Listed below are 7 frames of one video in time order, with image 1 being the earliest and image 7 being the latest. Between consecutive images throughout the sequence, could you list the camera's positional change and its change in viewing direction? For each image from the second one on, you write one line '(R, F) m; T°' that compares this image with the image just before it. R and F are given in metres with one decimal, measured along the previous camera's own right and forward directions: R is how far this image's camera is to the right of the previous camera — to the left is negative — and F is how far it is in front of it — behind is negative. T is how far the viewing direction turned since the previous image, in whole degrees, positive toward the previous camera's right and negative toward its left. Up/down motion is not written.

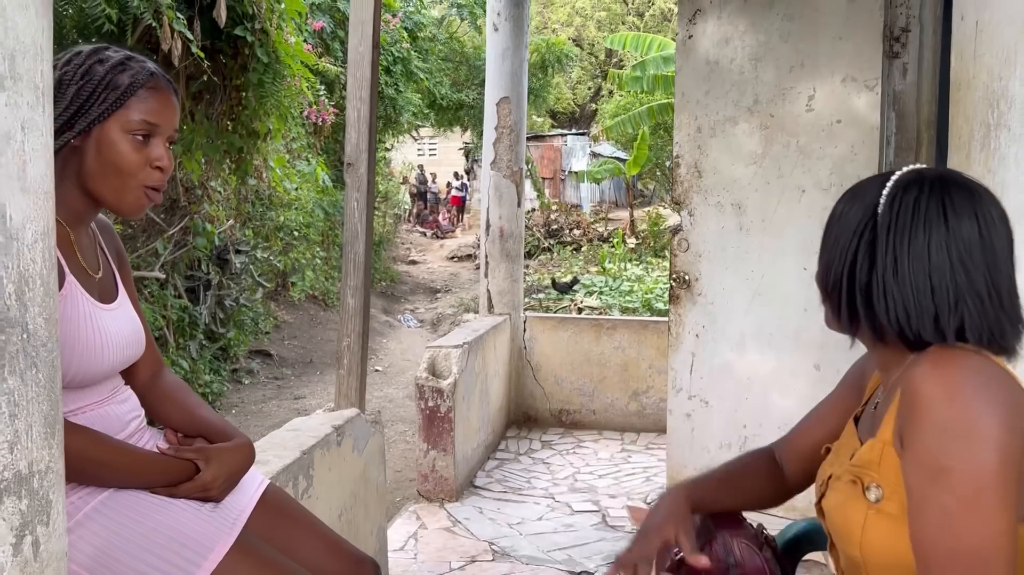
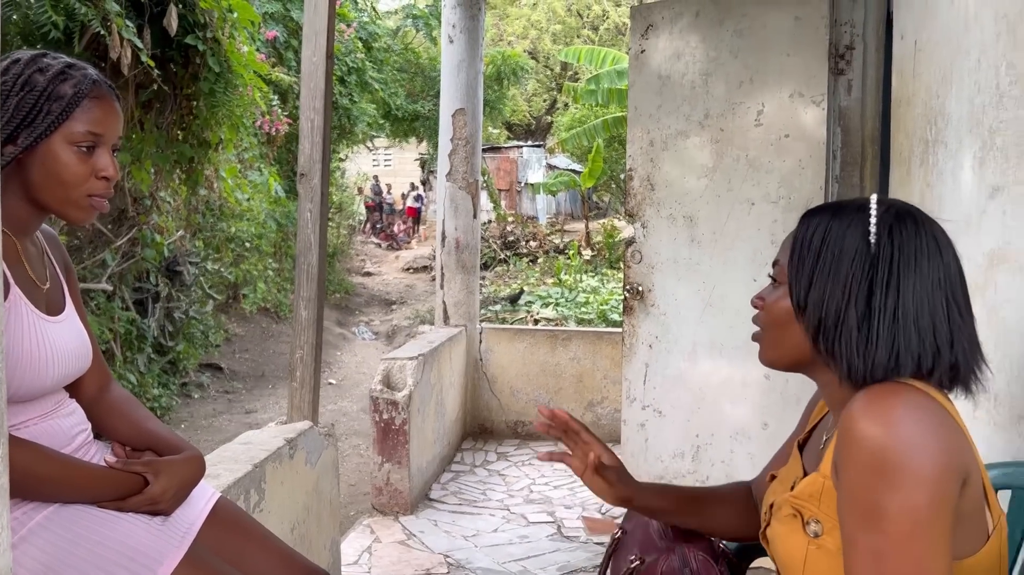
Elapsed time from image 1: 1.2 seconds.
(0.0, 0.0) m; +3°
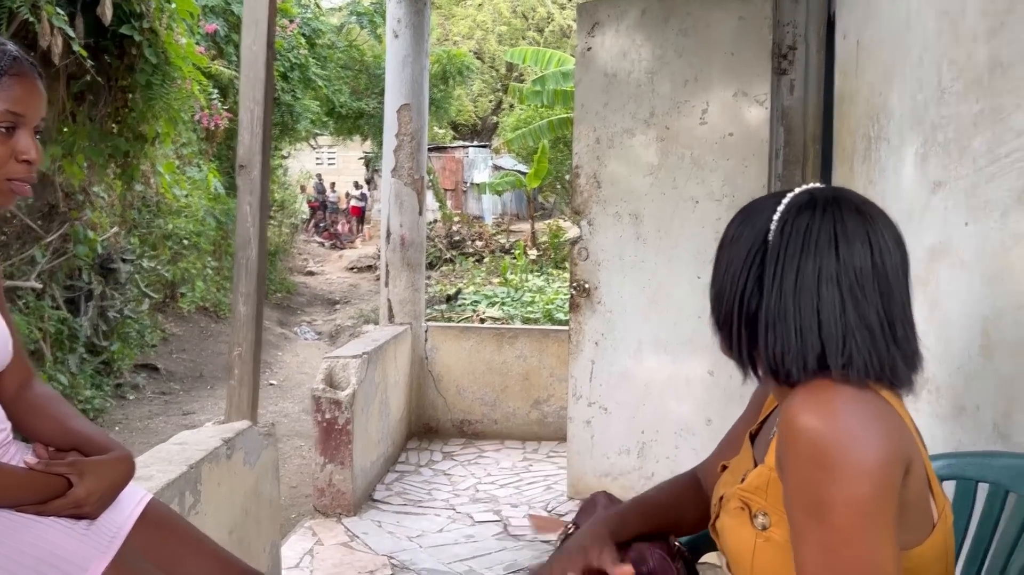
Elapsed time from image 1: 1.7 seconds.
(0.0, 0.0) m; +4°
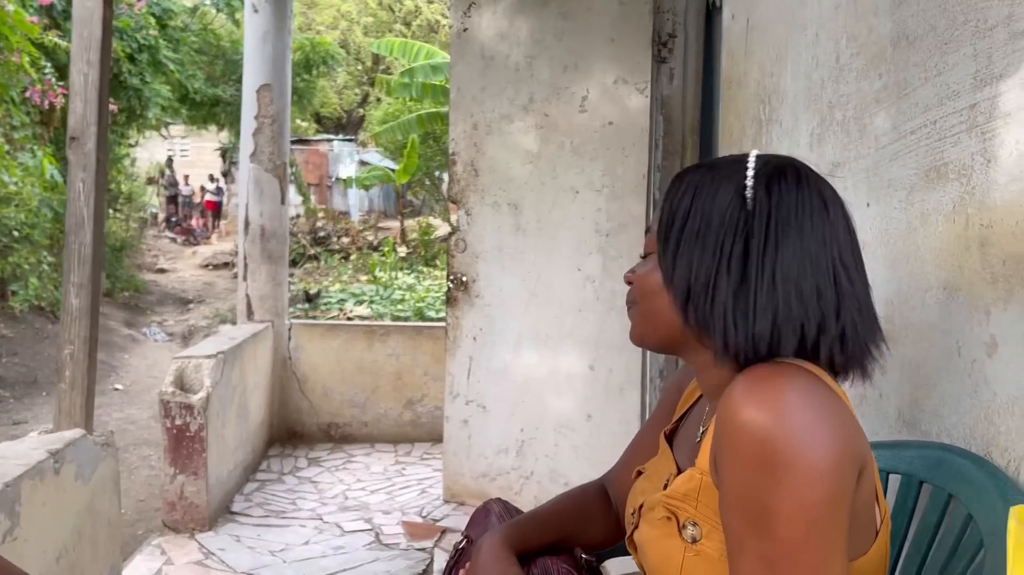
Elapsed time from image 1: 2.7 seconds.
(0.0, +0.2) m; +9°
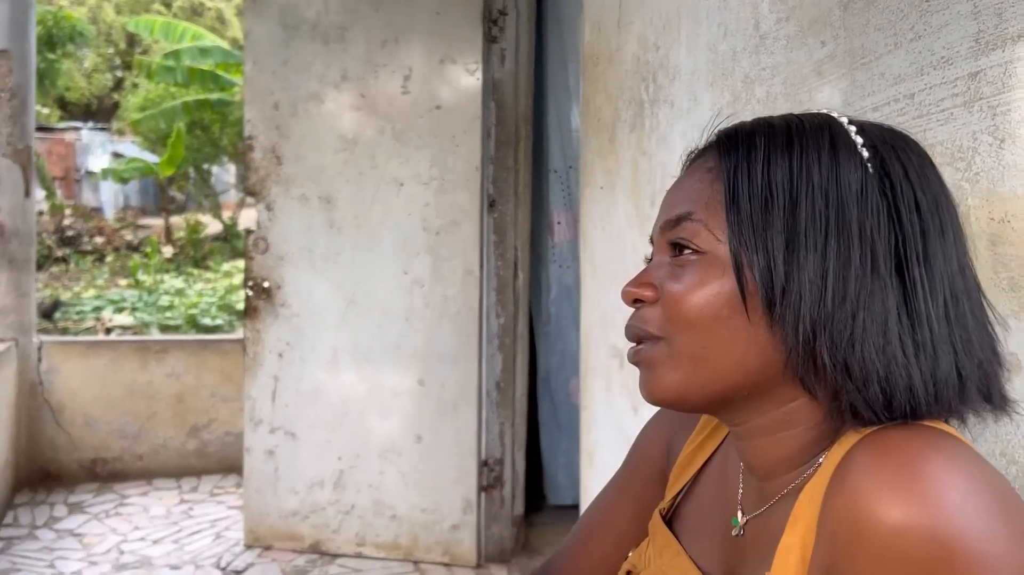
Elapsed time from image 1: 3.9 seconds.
(-0.1, +0.4) m; +14°
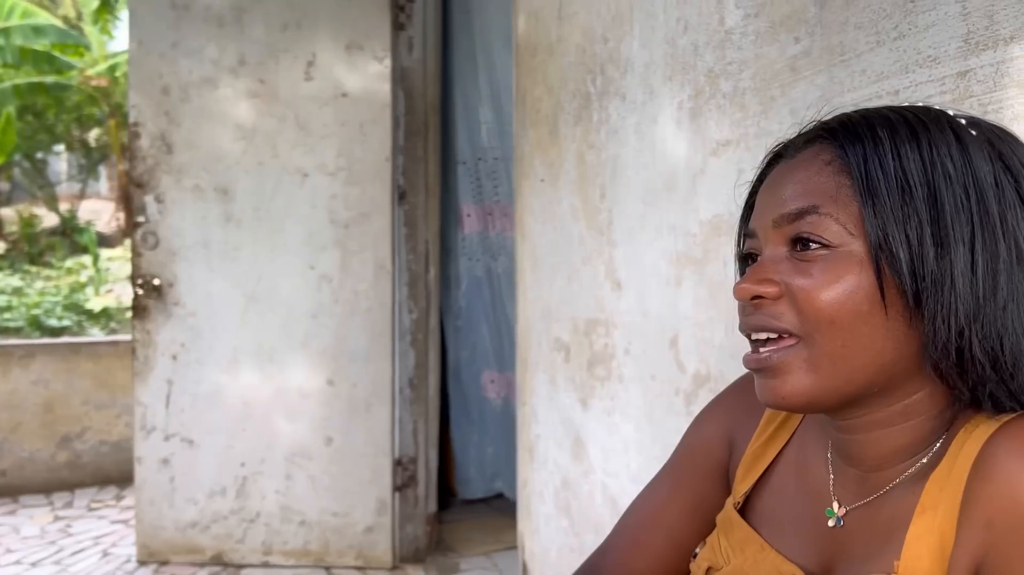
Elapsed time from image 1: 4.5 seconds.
(-0.2, +0.1) m; +10°
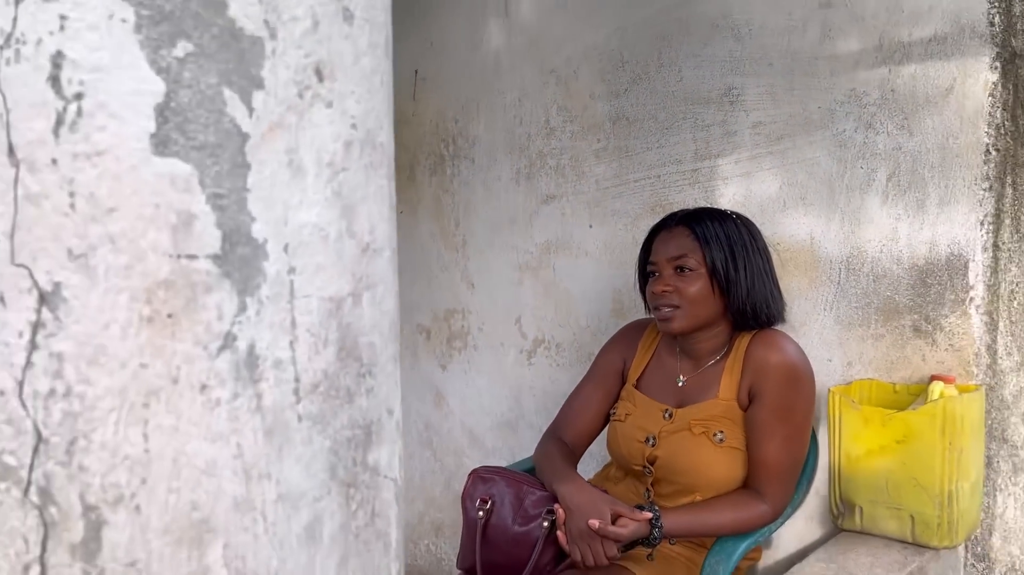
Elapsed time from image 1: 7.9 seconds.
(-0.8, -0.8) m; +22°
